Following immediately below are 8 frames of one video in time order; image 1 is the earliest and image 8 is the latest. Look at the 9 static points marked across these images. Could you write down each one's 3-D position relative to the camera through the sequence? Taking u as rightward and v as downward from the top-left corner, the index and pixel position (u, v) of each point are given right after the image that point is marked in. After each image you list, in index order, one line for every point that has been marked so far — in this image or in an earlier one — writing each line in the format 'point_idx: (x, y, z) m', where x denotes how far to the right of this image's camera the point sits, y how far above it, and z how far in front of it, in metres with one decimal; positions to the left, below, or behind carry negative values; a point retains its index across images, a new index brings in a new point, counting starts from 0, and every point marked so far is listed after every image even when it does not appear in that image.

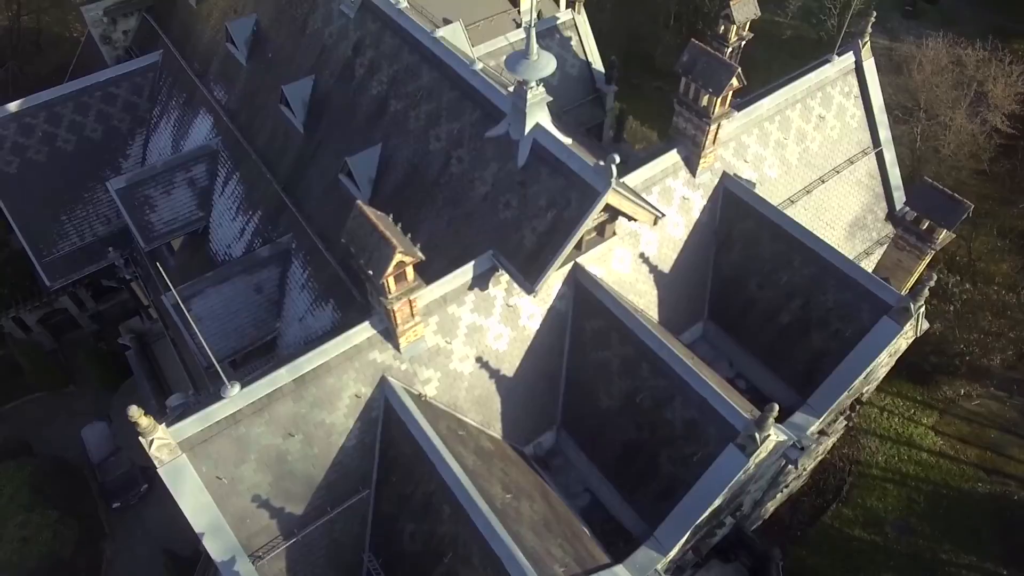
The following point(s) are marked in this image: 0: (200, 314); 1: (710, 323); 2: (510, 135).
0: (-8.5, -0.7, +17.6) m
1: (+5.5, -1.0, +18.0) m
2: (0.0, +3.5, +14.7) m
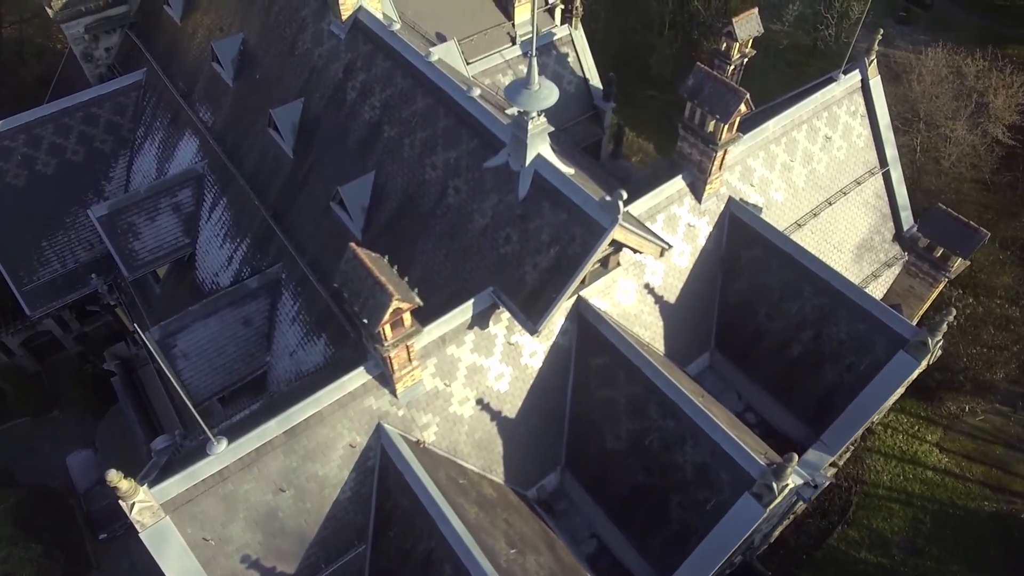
0: (-8.5, -1.6, +16.9) m
1: (+5.5, -1.8, +17.4) m
2: (0.0, +2.6, +14.0) m
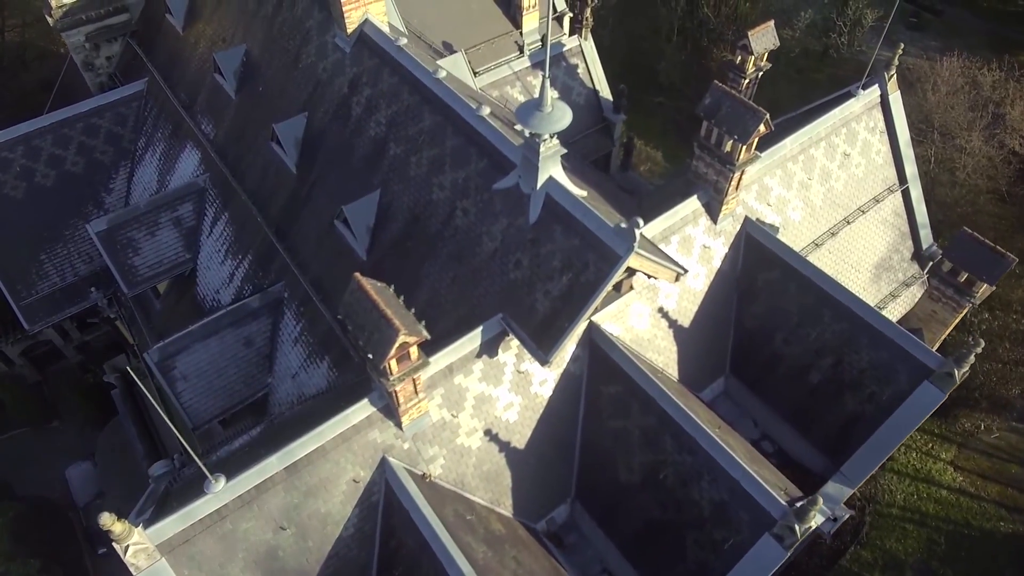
0: (-8.3, -2.1, +16.4) m
1: (+5.7, -2.4, +16.8) m
2: (+0.2, +2.1, +13.5) m
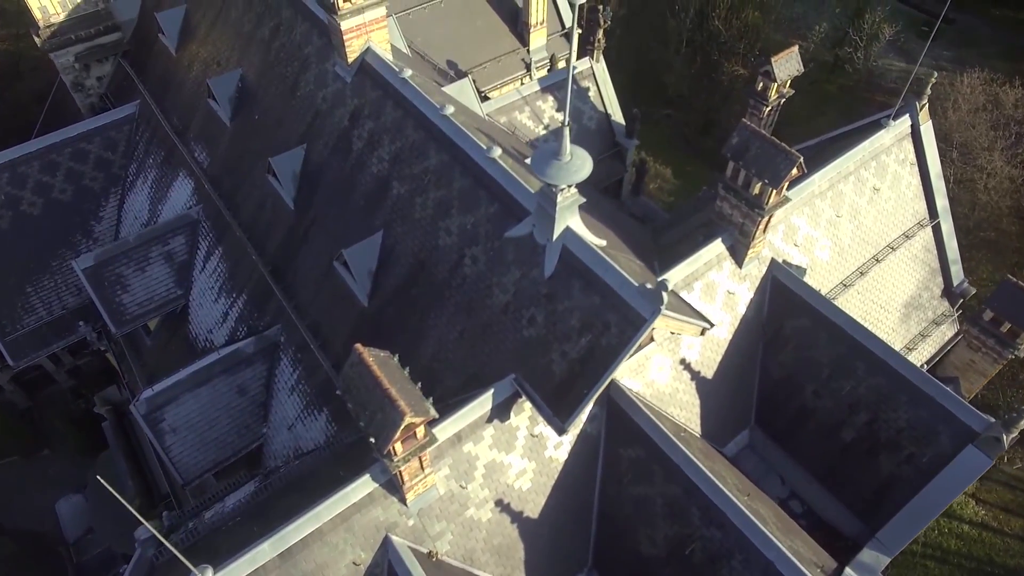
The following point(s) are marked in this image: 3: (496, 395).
0: (-8.0, -3.2, +15.4) m
1: (+6.0, -3.5, +15.8) m
2: (+0.4, +1.0, +12.5) m
3: (-0.3, -2.0, +11.9) m
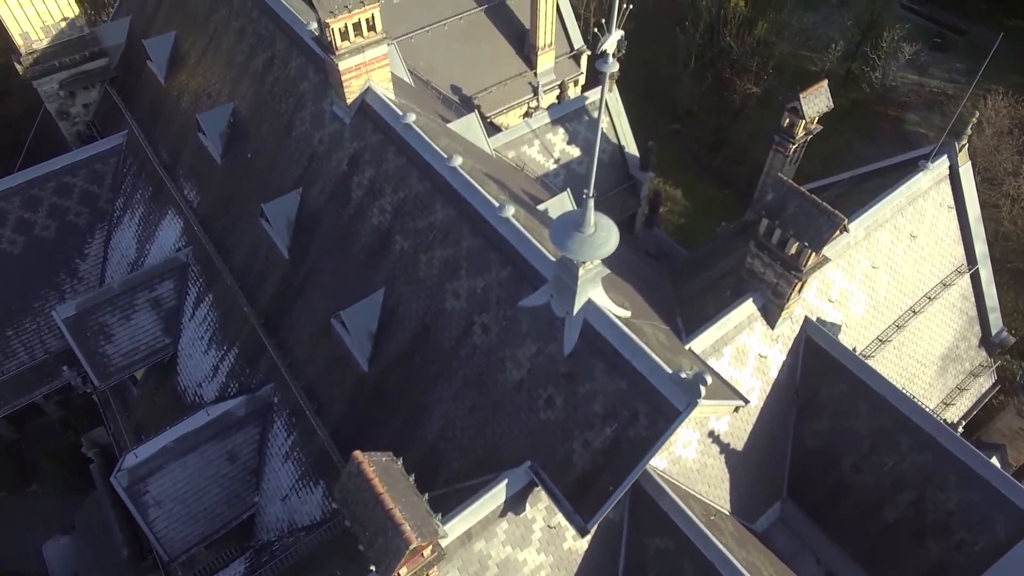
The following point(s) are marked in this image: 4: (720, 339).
0: (-7.8, -4.6, +14.2) m
1: (+6.2, -4.8, +14.6) m
2: (+0.7, -0.4, +11.3) m
3: (0.0, -3.3, +10.8) m
4: (+4.2, -1.1, +13.2) m
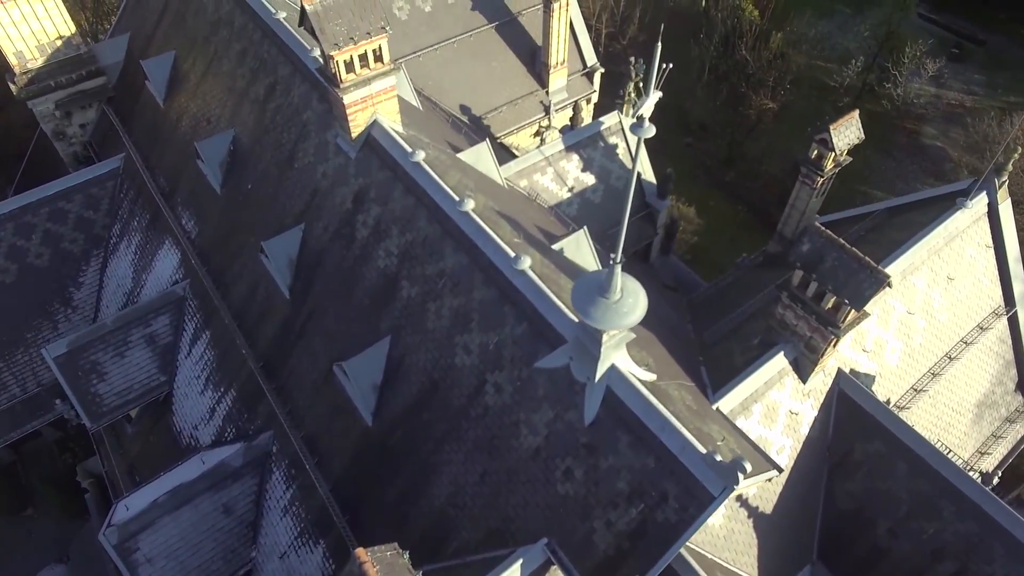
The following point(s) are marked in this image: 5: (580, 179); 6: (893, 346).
0: (-7.5, -5.5, +13.4) m
1: (+6.5, -5.9, +13.7) m
2: (+1.0, -1.4, +10.4) m
3: (+0.2, -4.3, +9.9) m
4: (+4.5, -2.1, +12.3) m
5: (+2.0, +3.2, +19.3) m
6: (+8.5, -1.3, +14.4) m
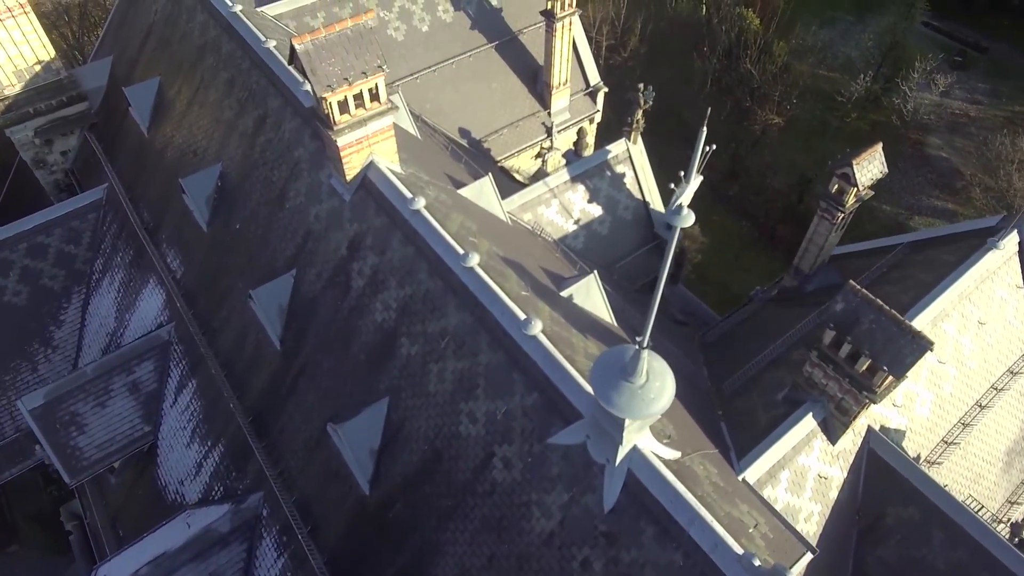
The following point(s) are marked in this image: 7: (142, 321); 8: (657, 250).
0: (-7.3, -6.6, +12.5) m
1: (+6.7, -6.9, +12.9) m
2: (+1.1, -2.4, +9.5) m
3: (+0.4, -5.4, +9.0) m
4: (+4.6, -3.1, +11.4) m
5: (+2.1, +2.2, +18.4) m
6: (+8.6, -2.3, +13.5) m
7: (-9.8, -0.9, +17.2) m
8: (+4.4, +1.2, +19.7) m
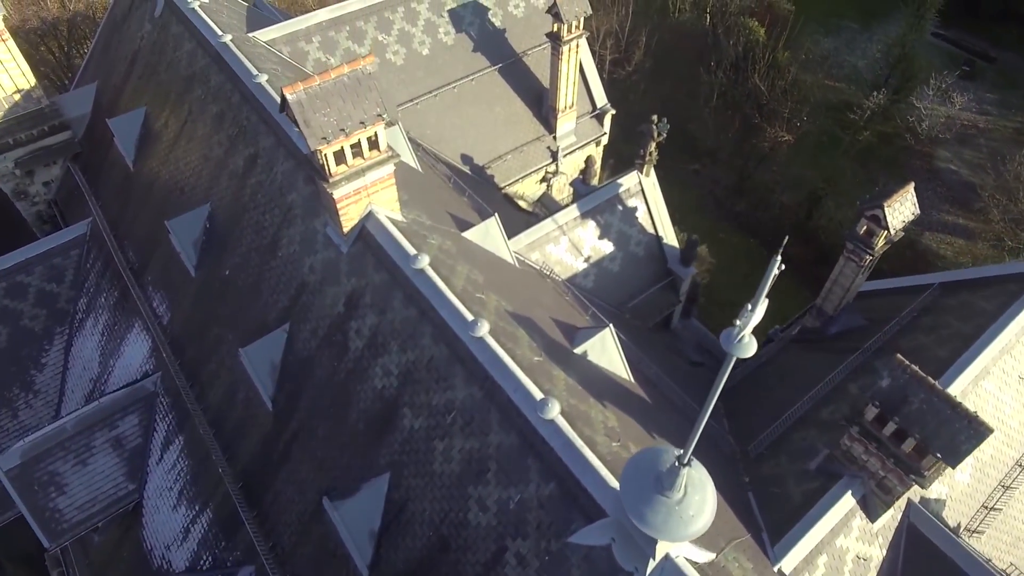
0: (-7.1, -7.7, +11.5) m
1: (+6.9, -8.0, +11.9) m
2: (+1.3, -3.5, +8.6) m
3: (+0.6, -6.5, +8.0) m
4: (+4.8, -4.2, +10.5) m
5: (+2.3, +1.1, +17.4) m
6: (+8.8, -3.4, +12.6) m
7: (-9.6, -2.0, +16.2) m
8: (+4.6, +0.1, +18.8) m
